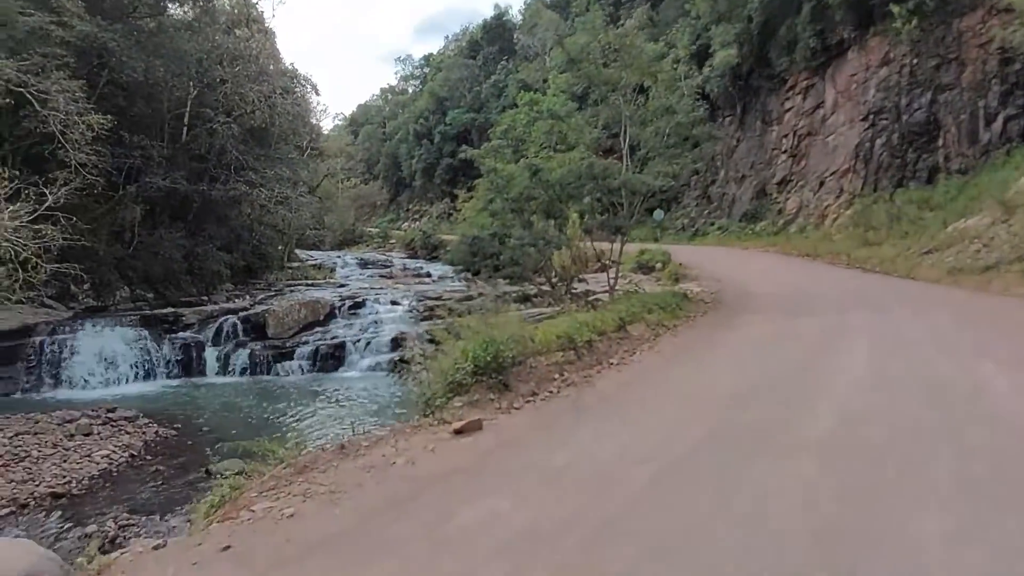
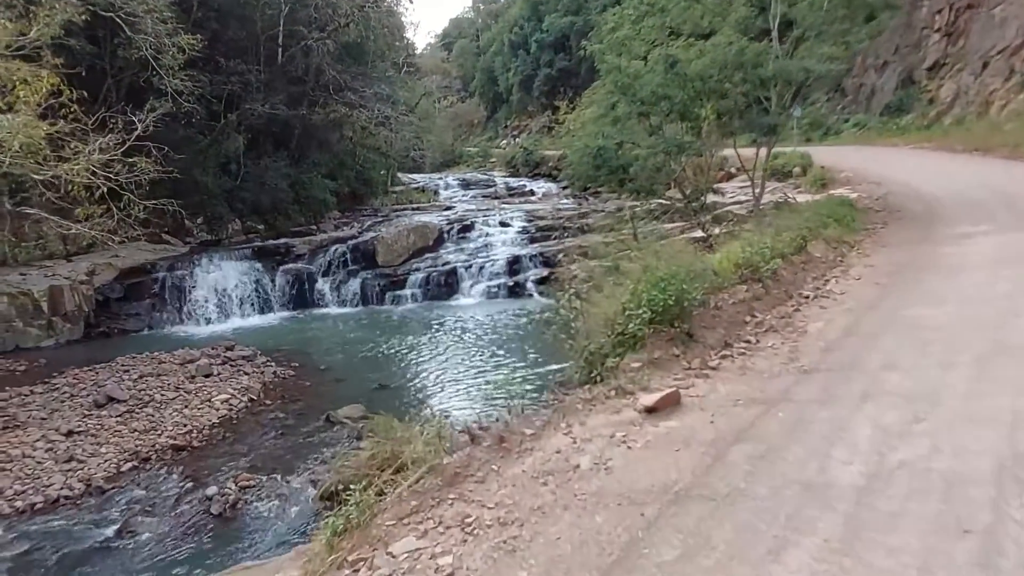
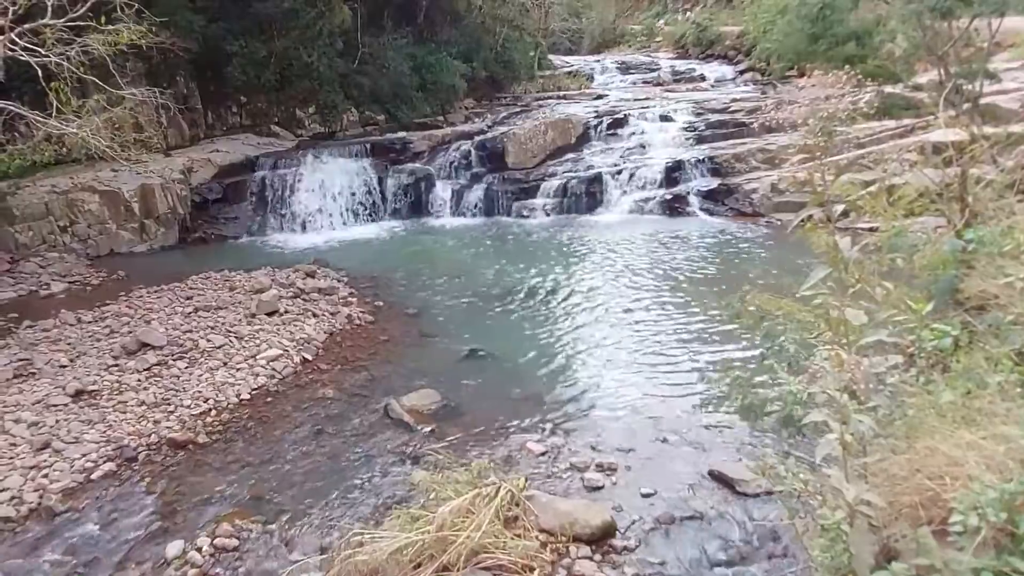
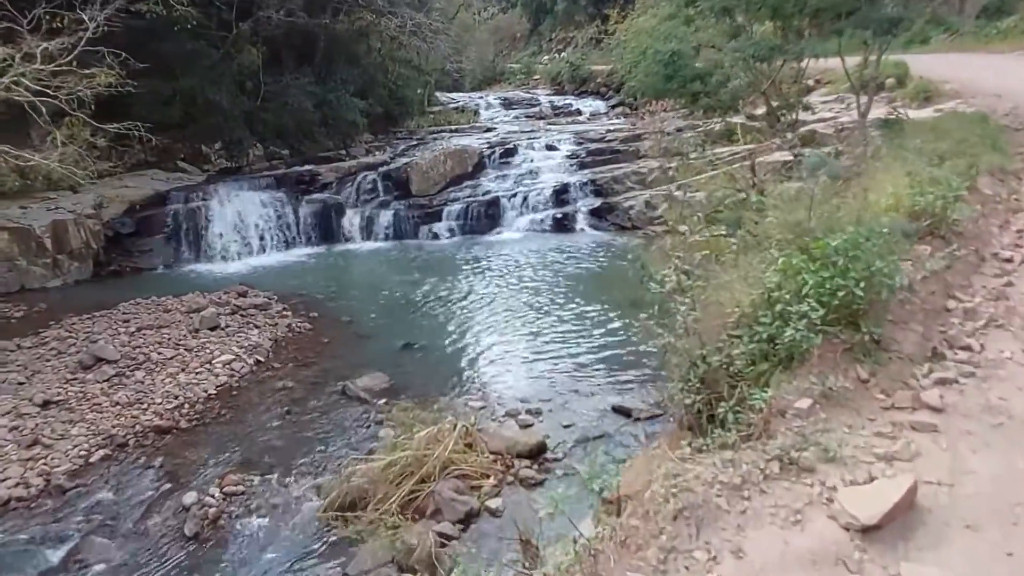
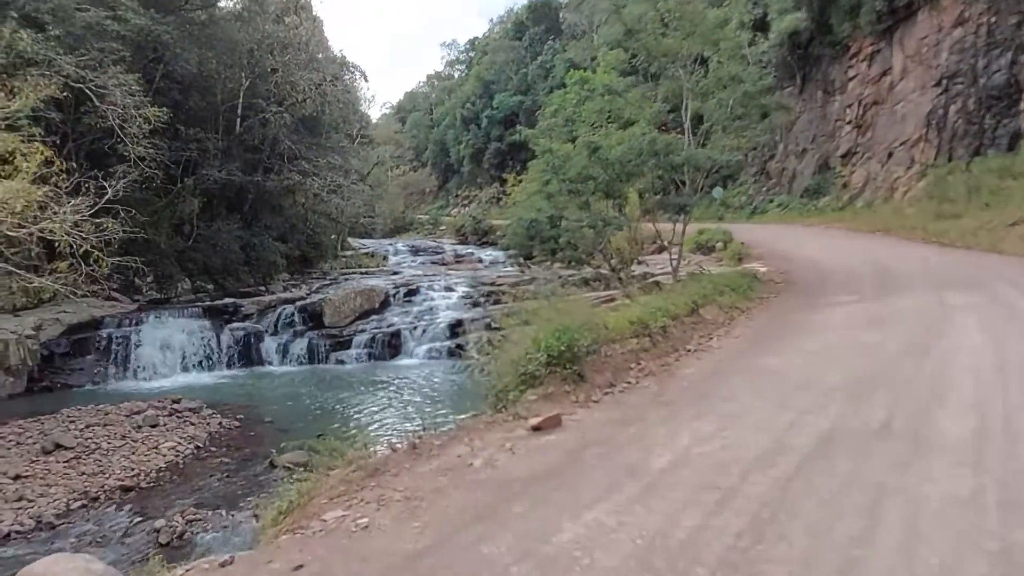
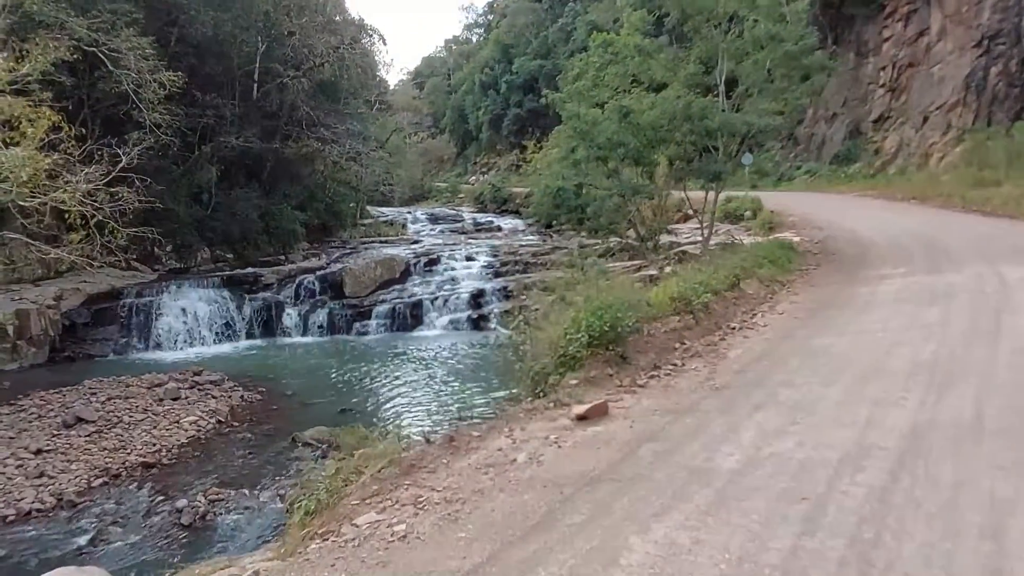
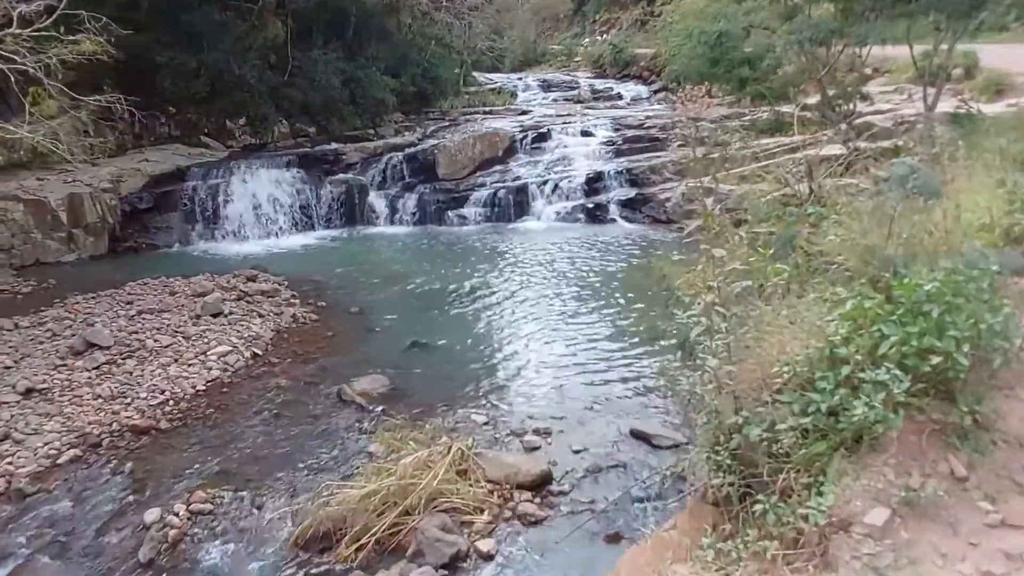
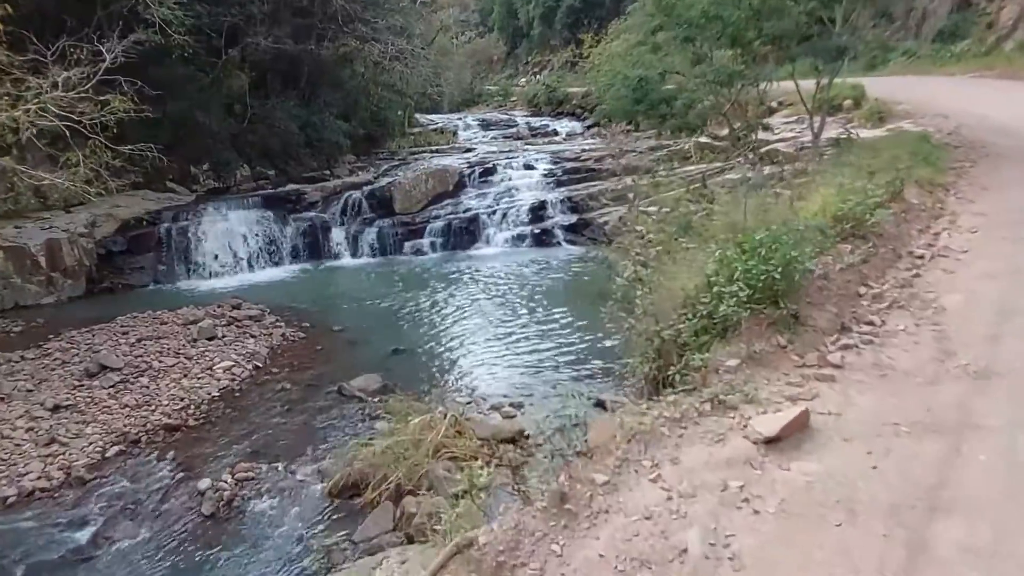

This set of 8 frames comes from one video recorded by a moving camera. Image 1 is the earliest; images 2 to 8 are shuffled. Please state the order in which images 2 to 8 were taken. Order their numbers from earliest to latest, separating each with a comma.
5, 6, 2, 8, 4, 7, 3
